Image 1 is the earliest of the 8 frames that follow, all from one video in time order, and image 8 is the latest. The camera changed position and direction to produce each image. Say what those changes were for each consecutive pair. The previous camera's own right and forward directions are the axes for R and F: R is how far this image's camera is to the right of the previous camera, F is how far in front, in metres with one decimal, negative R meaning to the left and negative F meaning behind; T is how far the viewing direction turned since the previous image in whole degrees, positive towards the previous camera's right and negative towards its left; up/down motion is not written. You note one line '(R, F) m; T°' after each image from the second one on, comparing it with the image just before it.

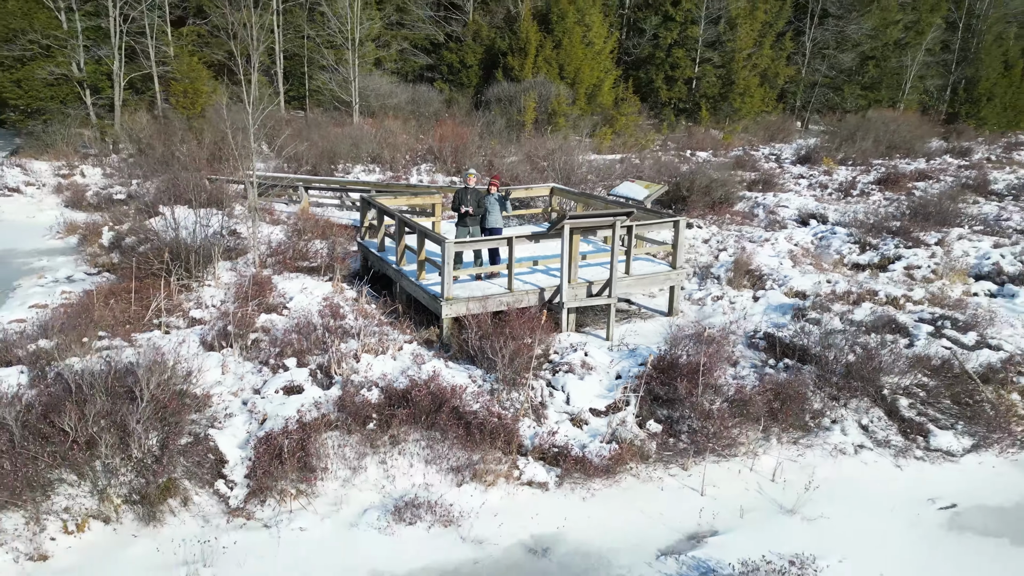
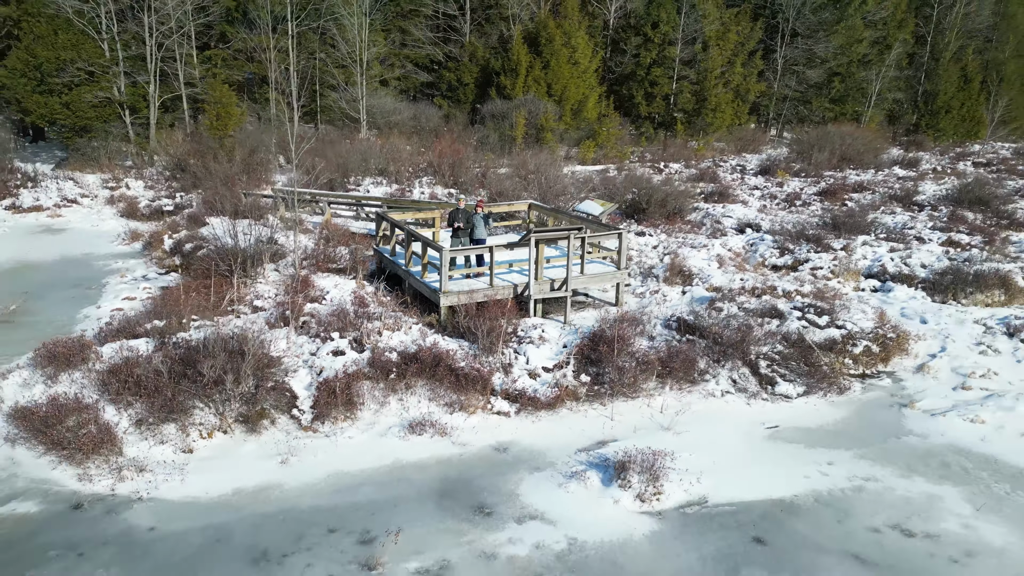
(+0.2, -2.1) m; 0°
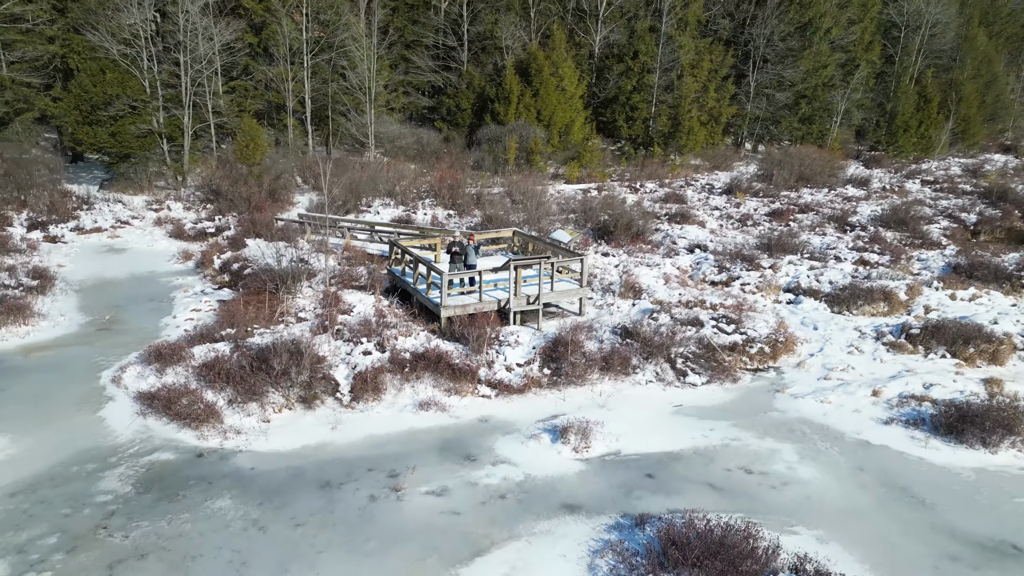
(+0.2, -2.4) m; 0°
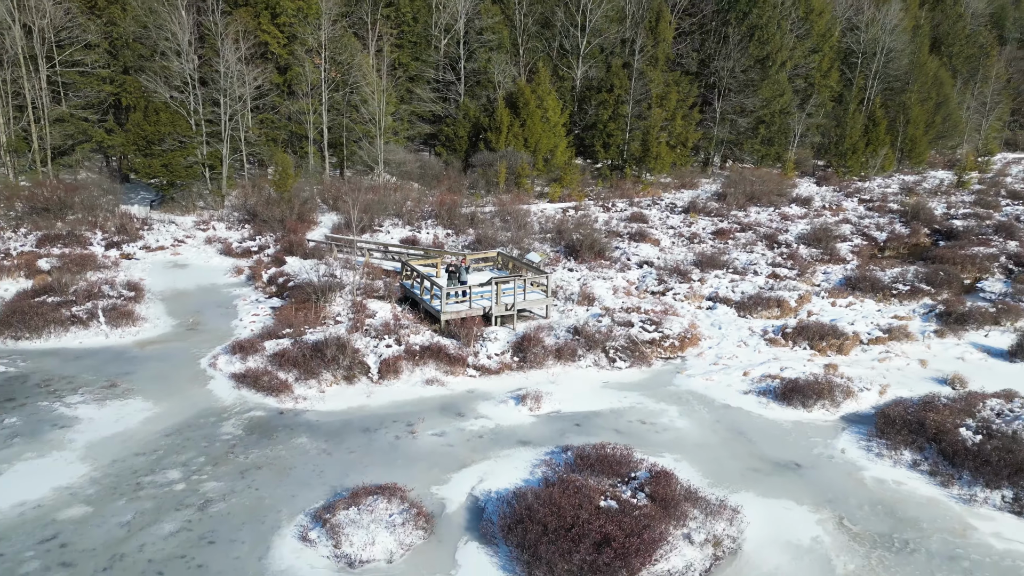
(+0.4, -3.7) m; 0°
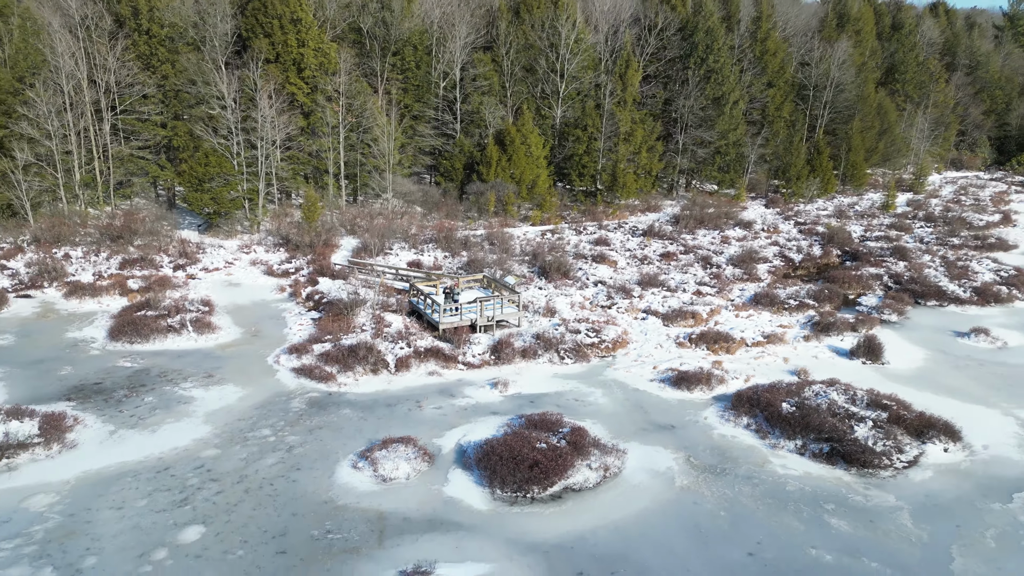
(+0.6, -5.1) m; 0°
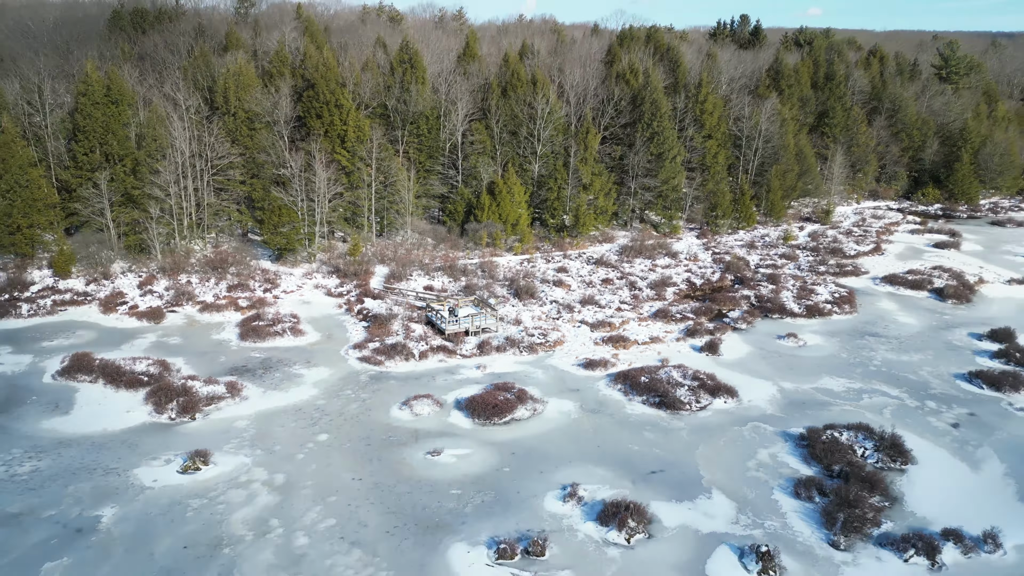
(+1.2, -11.3) m; 0°
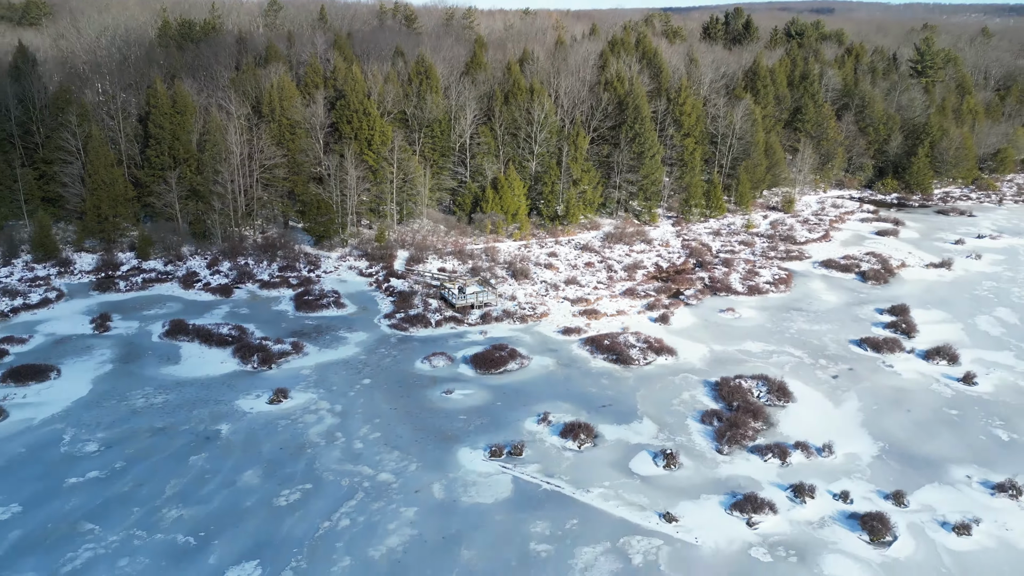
(+0.8, -8.2) m; -1°
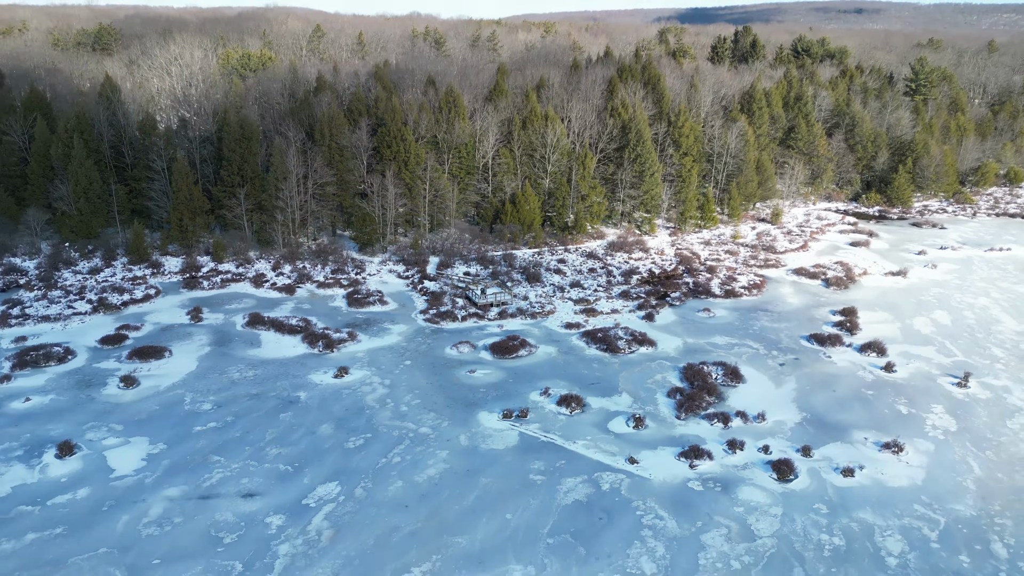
(+0.7, -8.3) m; -2°
